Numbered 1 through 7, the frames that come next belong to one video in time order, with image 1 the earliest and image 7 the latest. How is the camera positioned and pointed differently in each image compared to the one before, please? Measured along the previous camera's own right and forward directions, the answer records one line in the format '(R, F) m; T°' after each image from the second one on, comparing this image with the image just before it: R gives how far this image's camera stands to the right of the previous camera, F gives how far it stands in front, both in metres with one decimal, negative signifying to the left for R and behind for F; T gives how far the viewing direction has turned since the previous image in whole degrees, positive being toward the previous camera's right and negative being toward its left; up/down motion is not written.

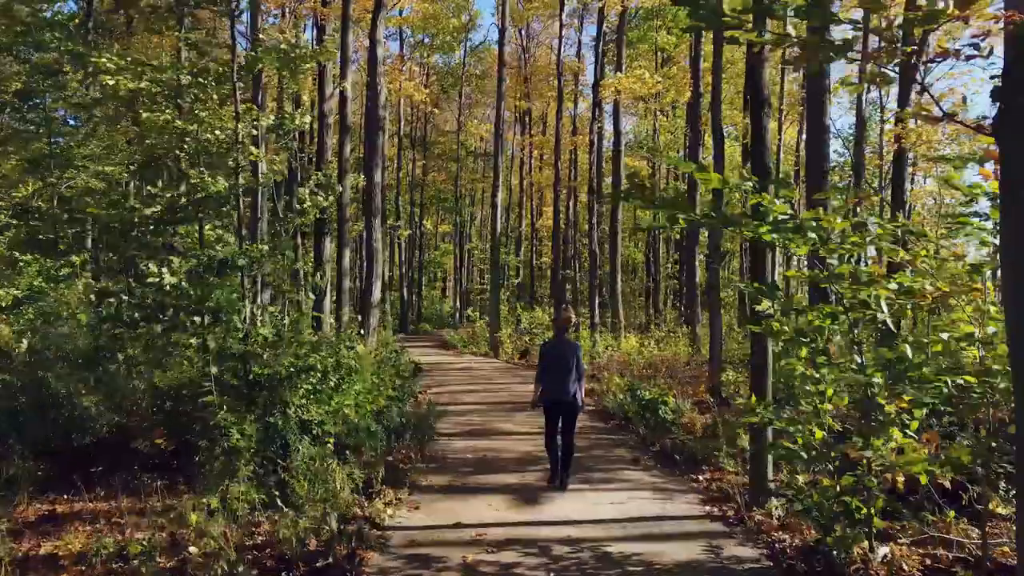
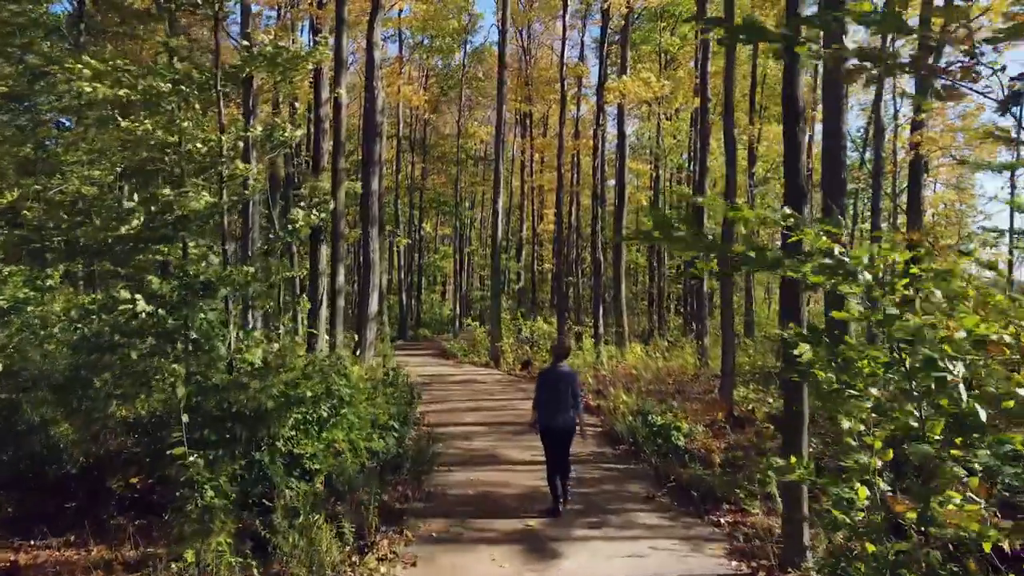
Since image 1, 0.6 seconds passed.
(0.0, +0.5) m; 0°
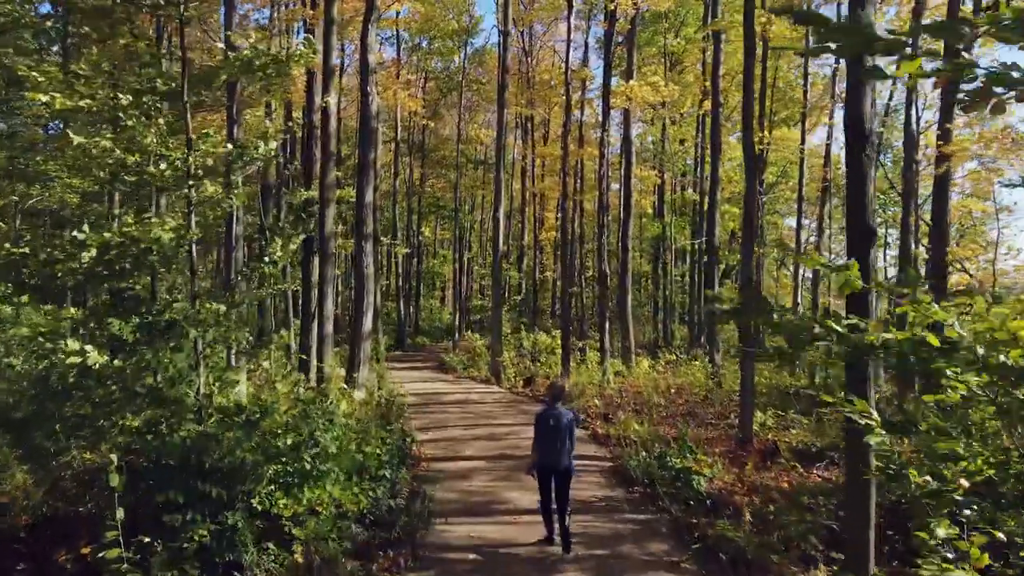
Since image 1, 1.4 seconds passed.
(0.0, +0.7) m; 0°
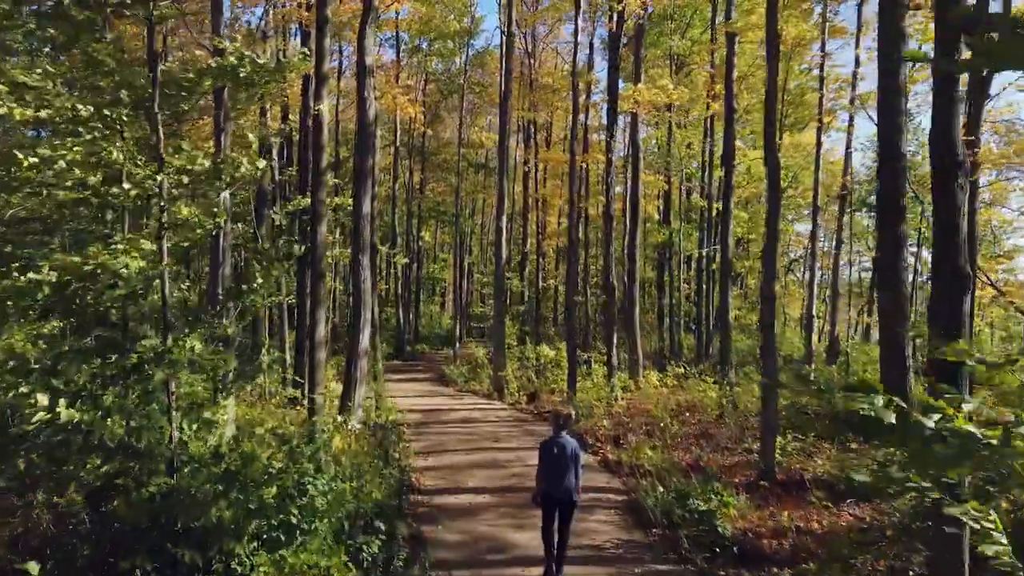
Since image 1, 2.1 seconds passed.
(-0.1, +0.6) m; 0°
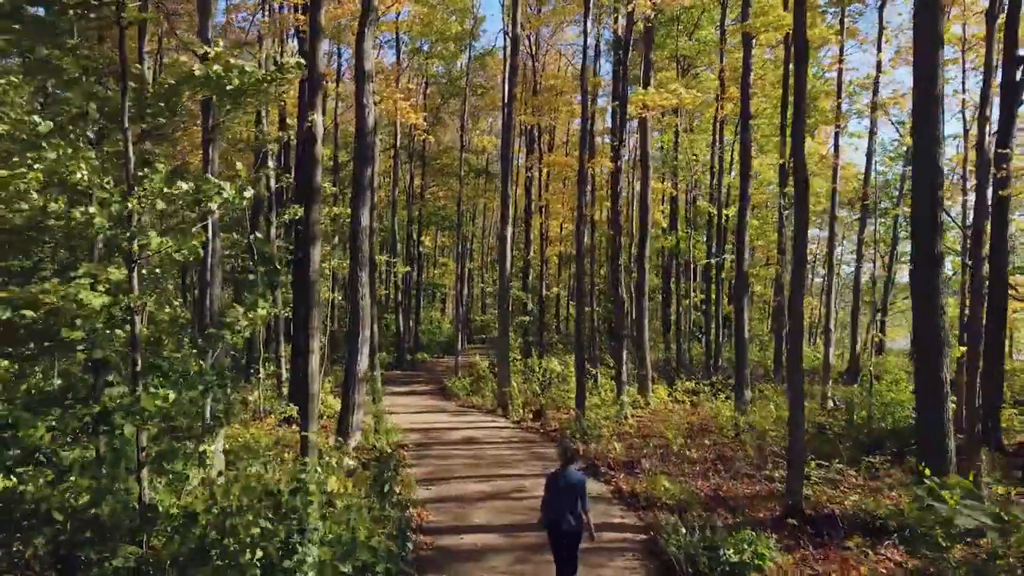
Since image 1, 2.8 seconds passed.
(-0.1, +0.6) m; 0°
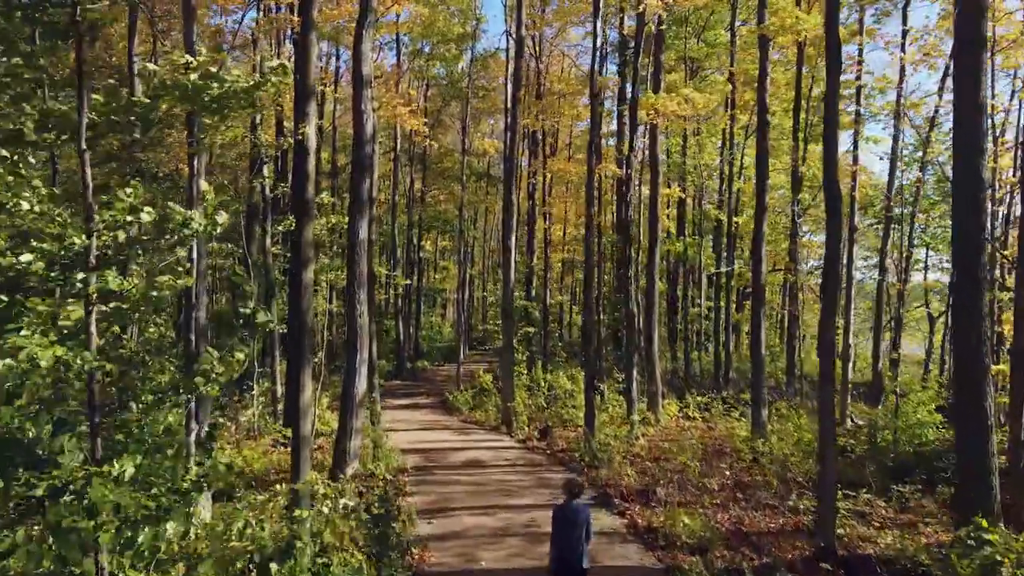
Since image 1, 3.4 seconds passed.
(-0.1, +0.6) m; 0°
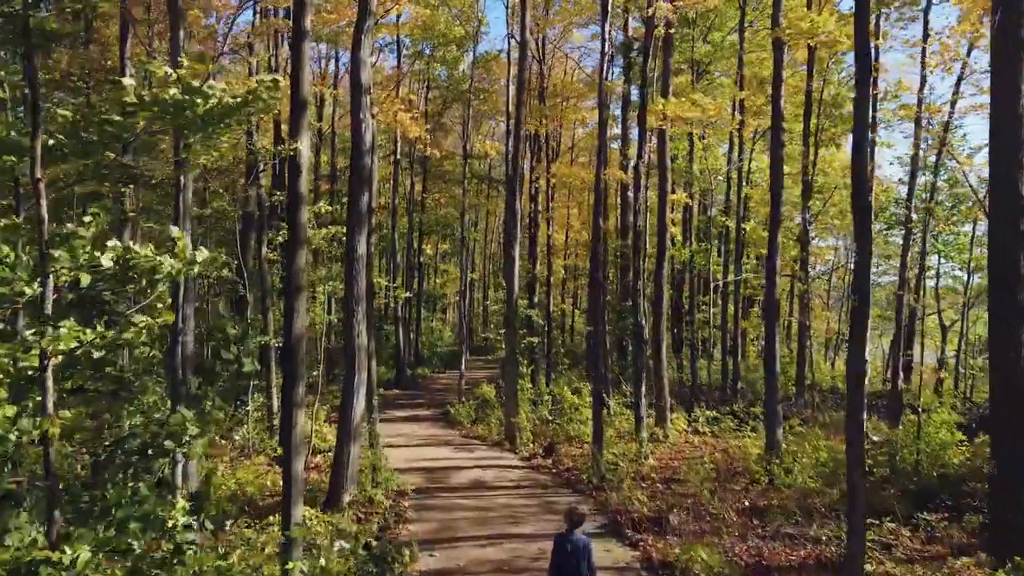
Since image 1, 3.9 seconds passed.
(-0.1, +0.5) m; 0°
